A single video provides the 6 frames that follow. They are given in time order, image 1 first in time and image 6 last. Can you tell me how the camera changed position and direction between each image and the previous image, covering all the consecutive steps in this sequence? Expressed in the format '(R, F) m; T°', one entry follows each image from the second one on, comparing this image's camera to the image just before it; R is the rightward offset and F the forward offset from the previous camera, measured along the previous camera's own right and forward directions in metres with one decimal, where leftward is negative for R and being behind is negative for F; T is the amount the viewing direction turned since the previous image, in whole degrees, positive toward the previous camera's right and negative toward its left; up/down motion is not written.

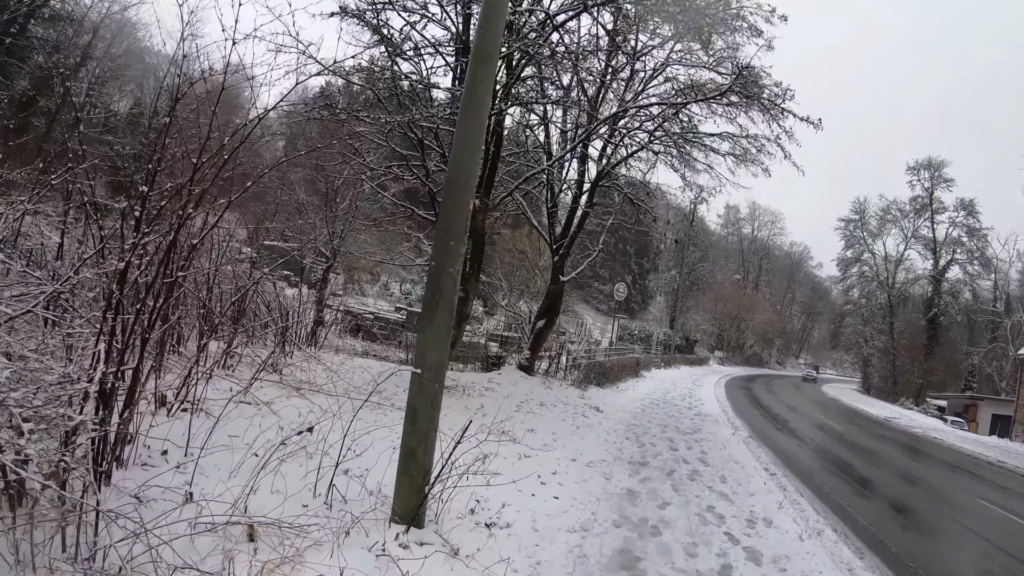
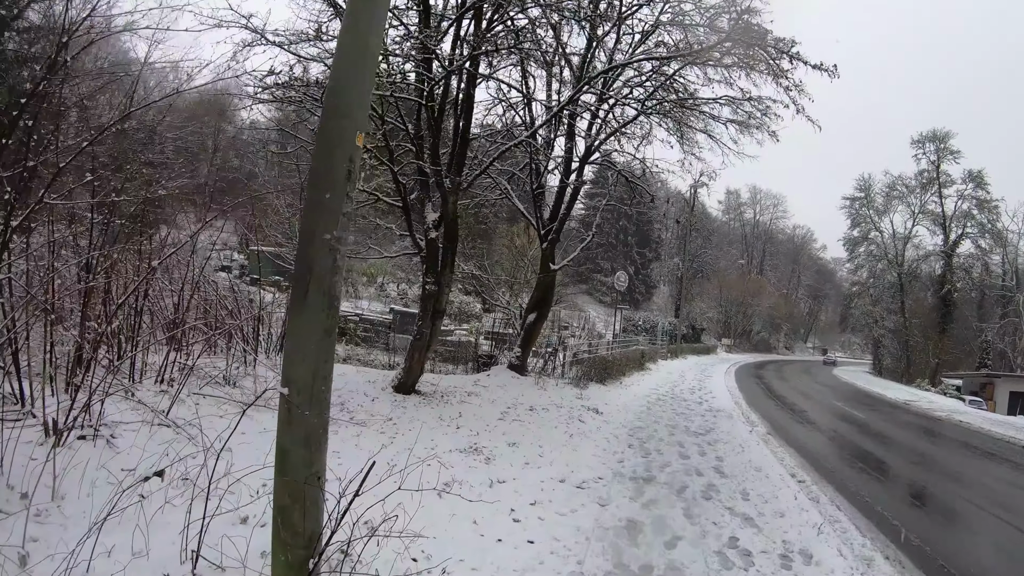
(+0.2, +0.7) m; 0°
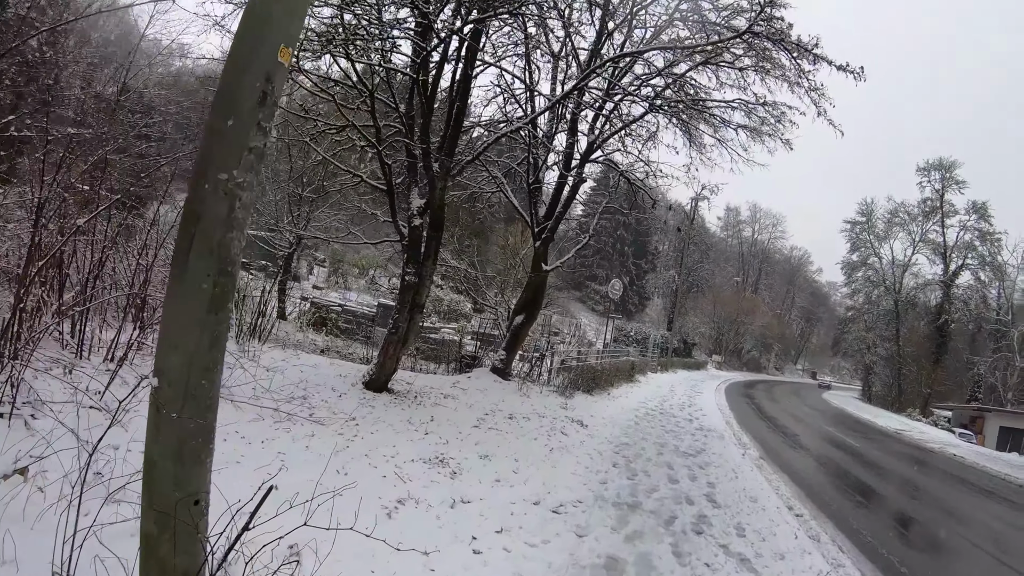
(+0.1, +0.4) m; +1°
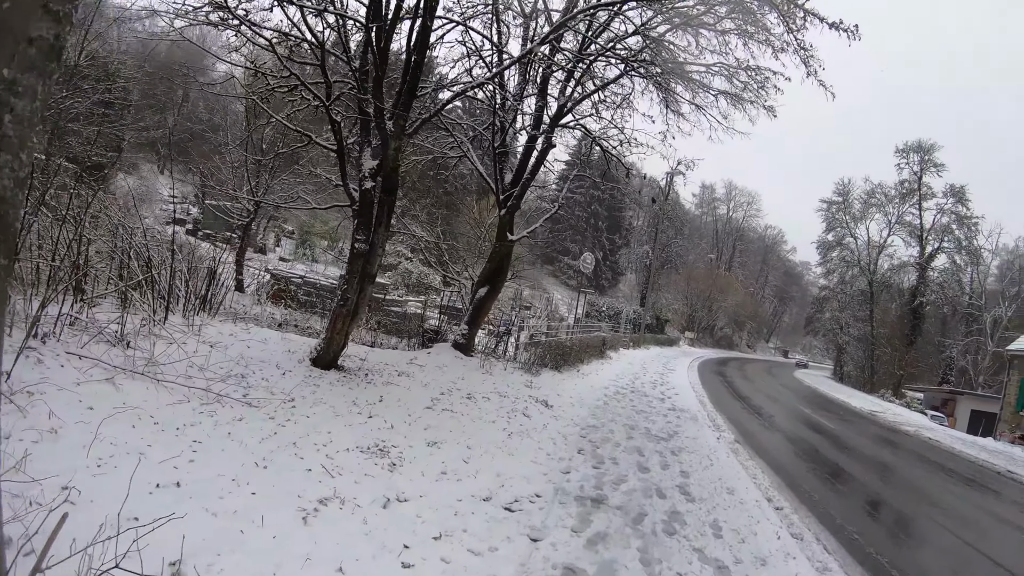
(+0.1, +0.4) m; +3°
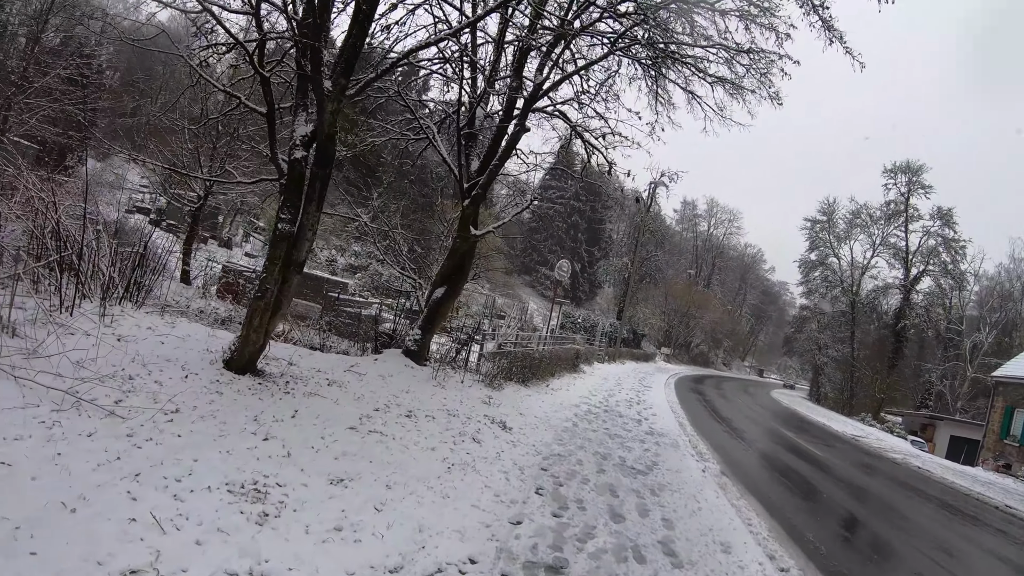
(+0.2, +0.7) m; +2°
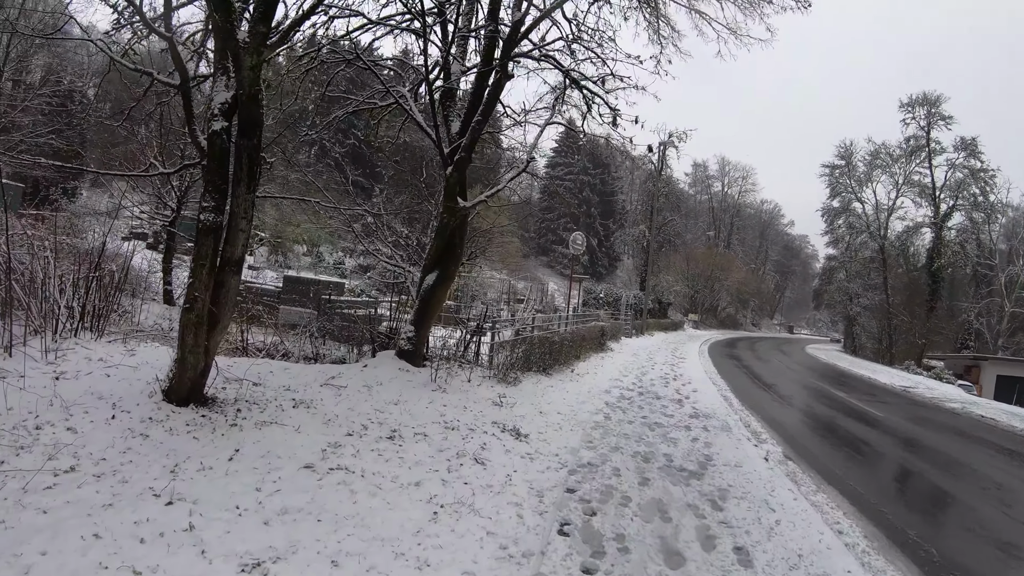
(+0.1, +0.8) m; -2°
